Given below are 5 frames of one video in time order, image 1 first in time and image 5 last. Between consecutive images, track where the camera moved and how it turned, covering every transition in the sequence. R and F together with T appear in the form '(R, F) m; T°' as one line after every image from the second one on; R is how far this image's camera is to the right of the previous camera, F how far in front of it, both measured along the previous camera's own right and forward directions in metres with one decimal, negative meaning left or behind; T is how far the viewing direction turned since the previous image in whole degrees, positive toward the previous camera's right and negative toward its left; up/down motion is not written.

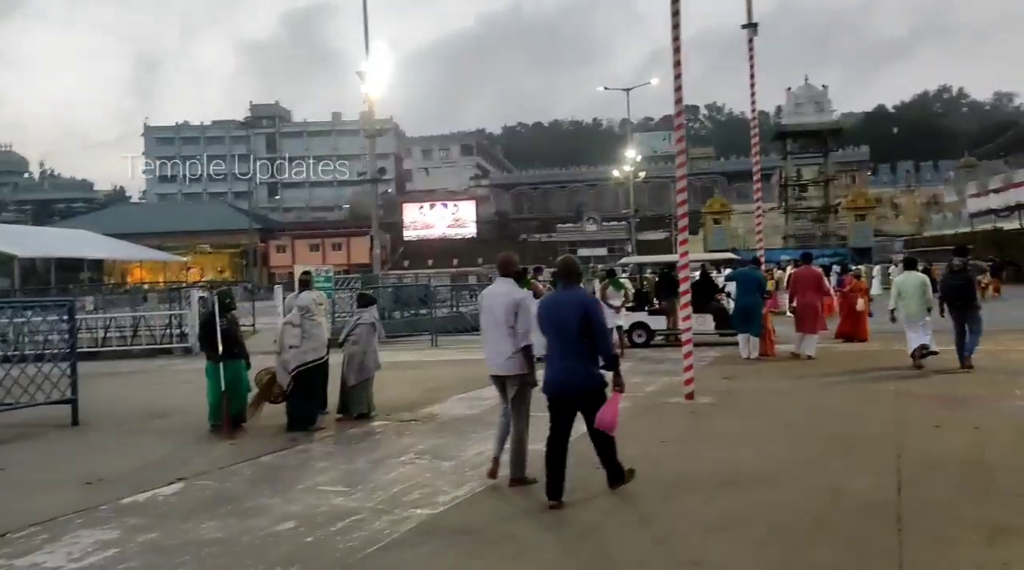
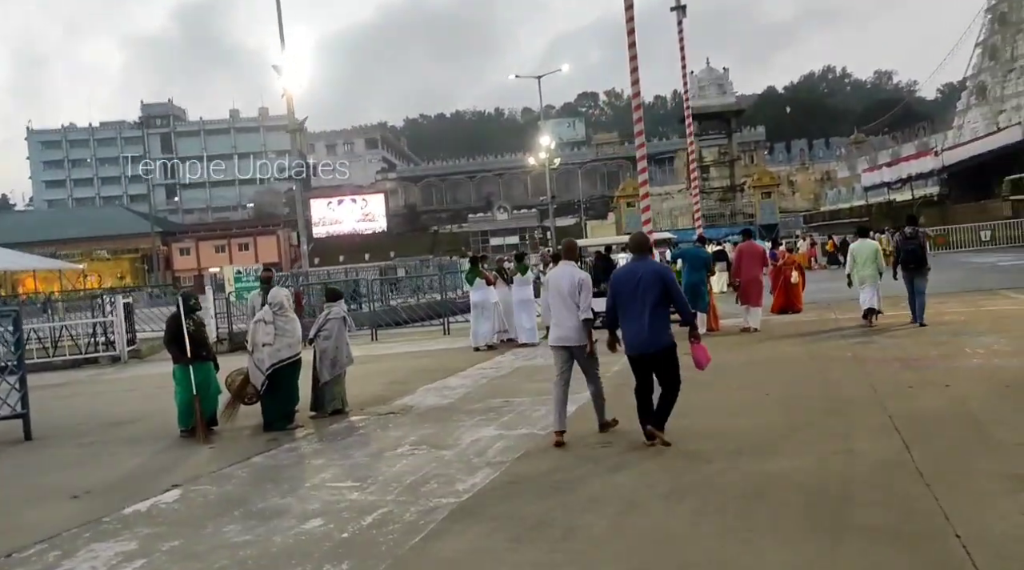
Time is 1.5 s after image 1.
(-0.7, 0.0) m; +6°
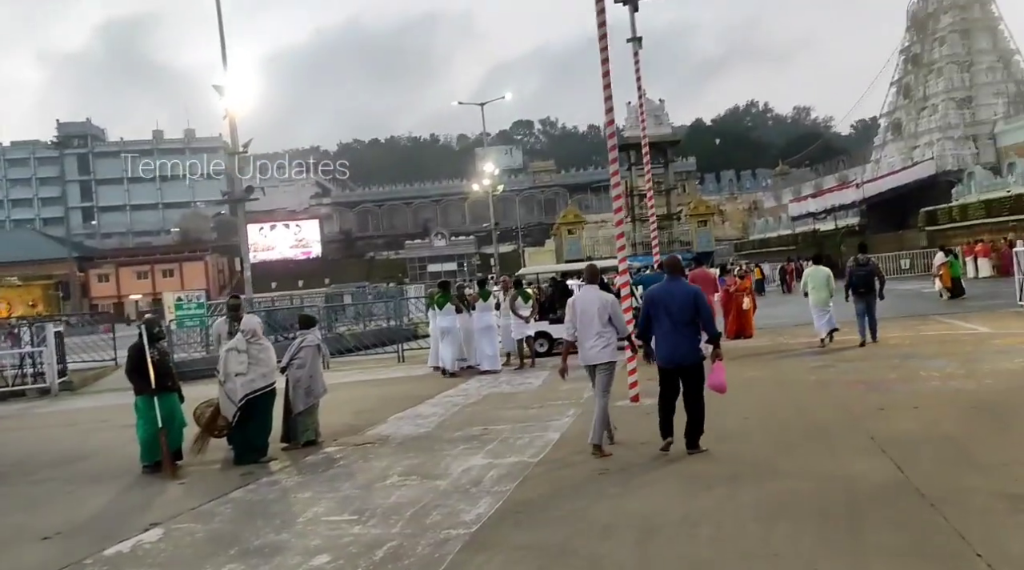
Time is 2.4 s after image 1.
(-0.5, +0.1) m; +4°
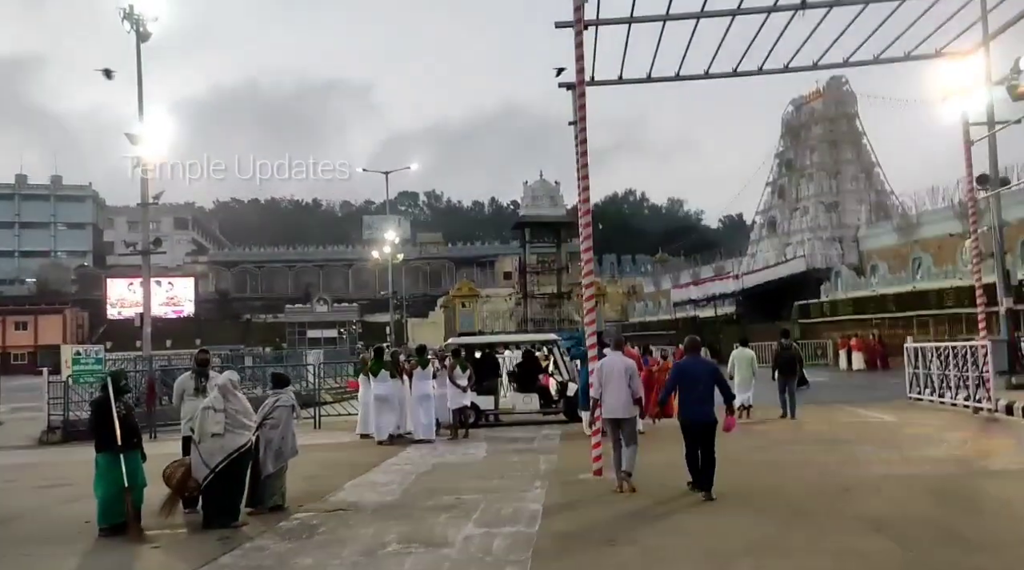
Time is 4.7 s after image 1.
(-1.2, 0.0) m; +8°
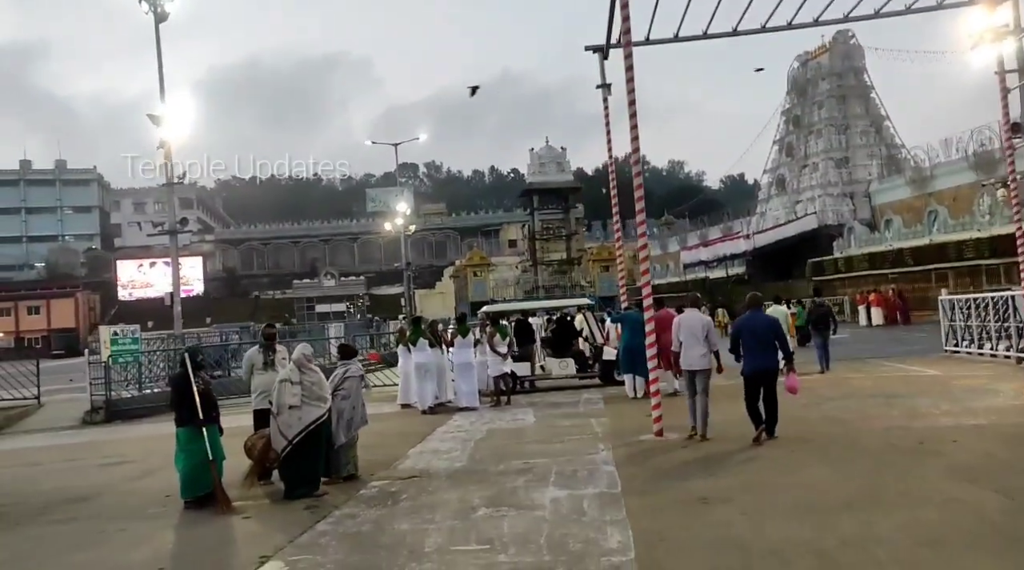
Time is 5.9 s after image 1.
(-0.7, 0.0) m; 0°
